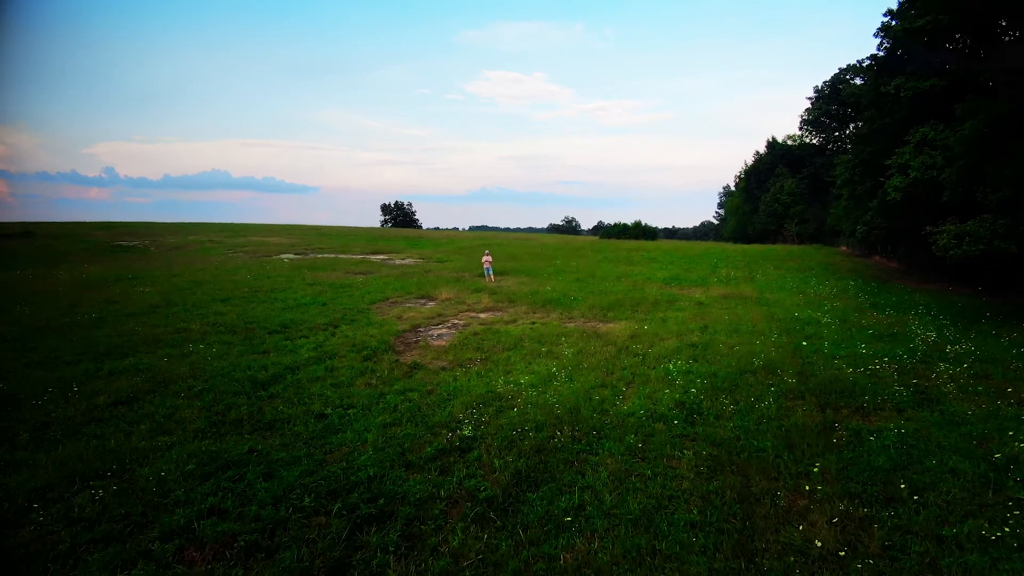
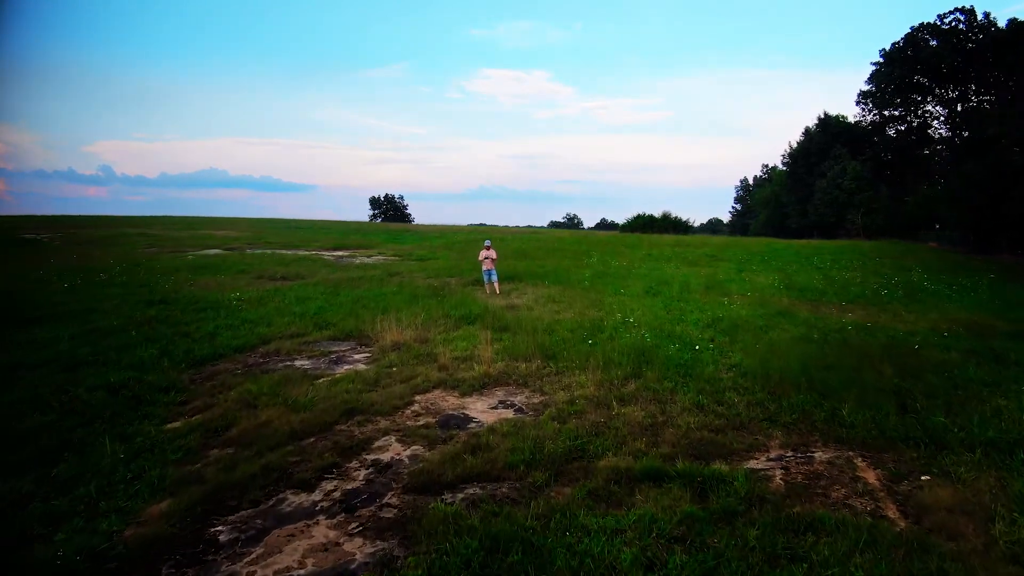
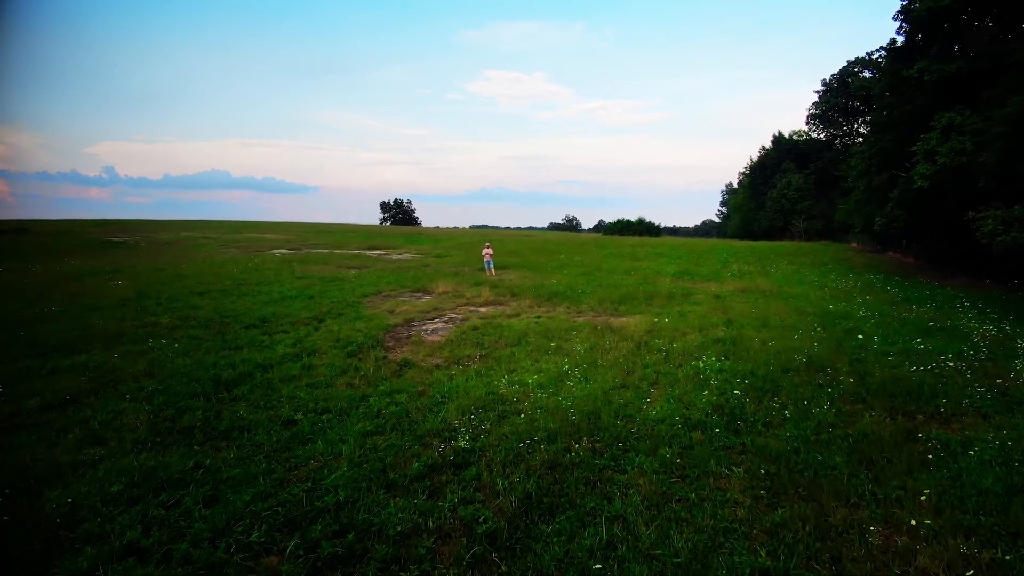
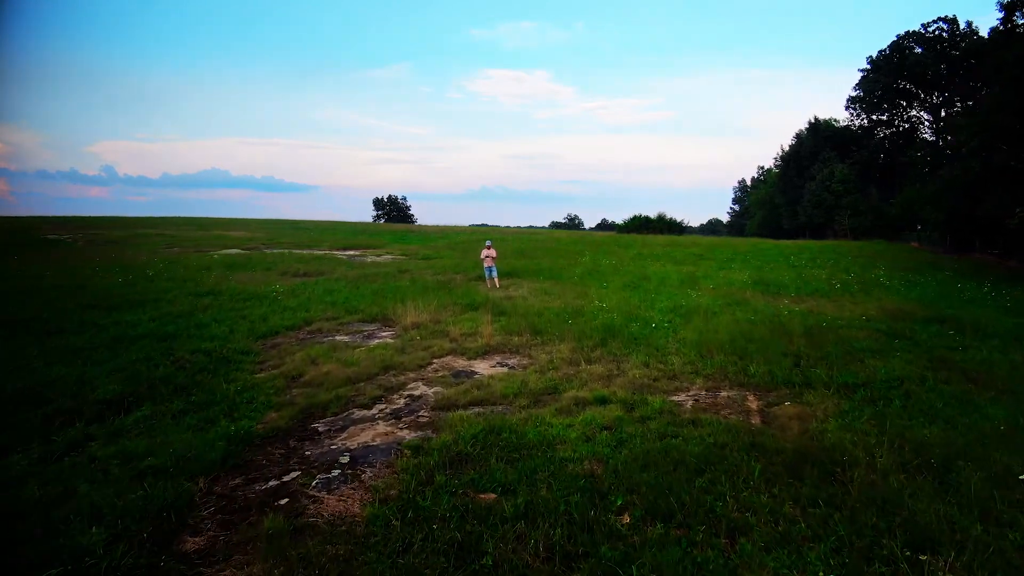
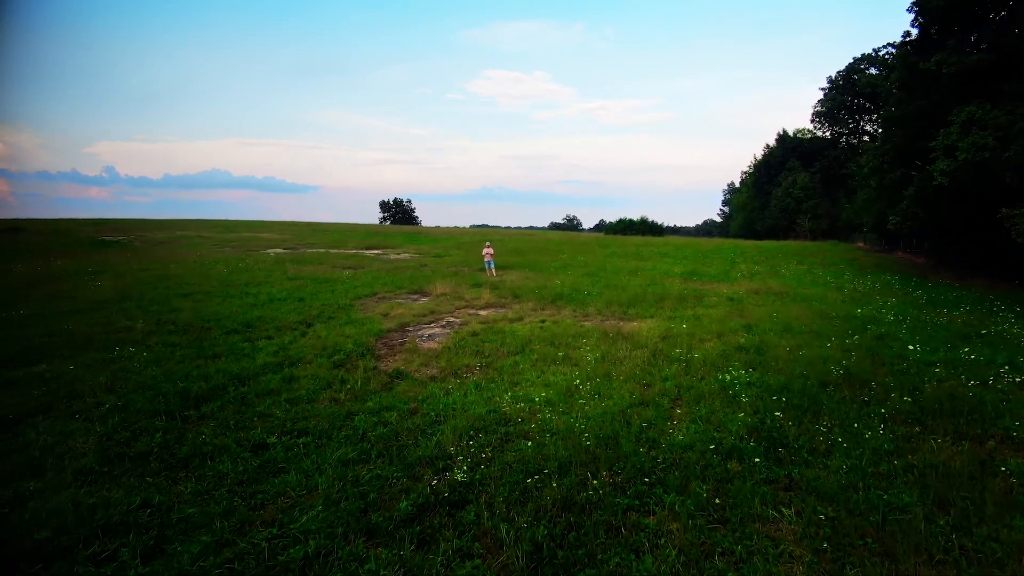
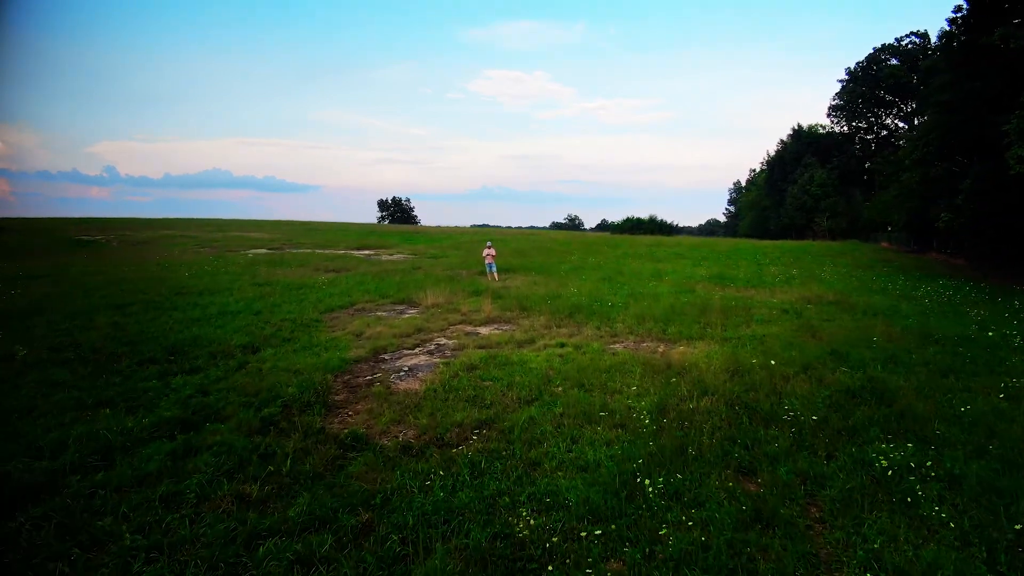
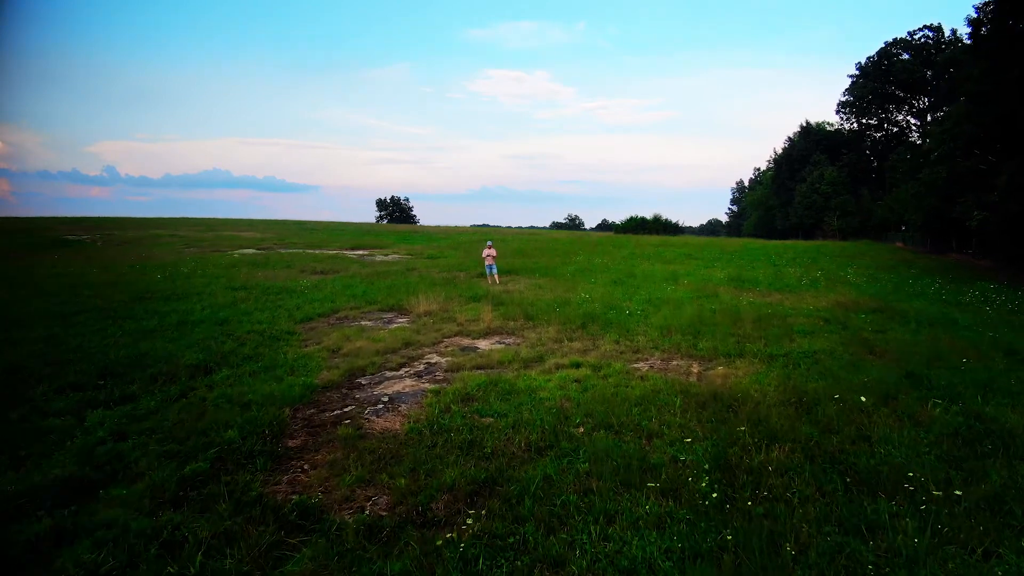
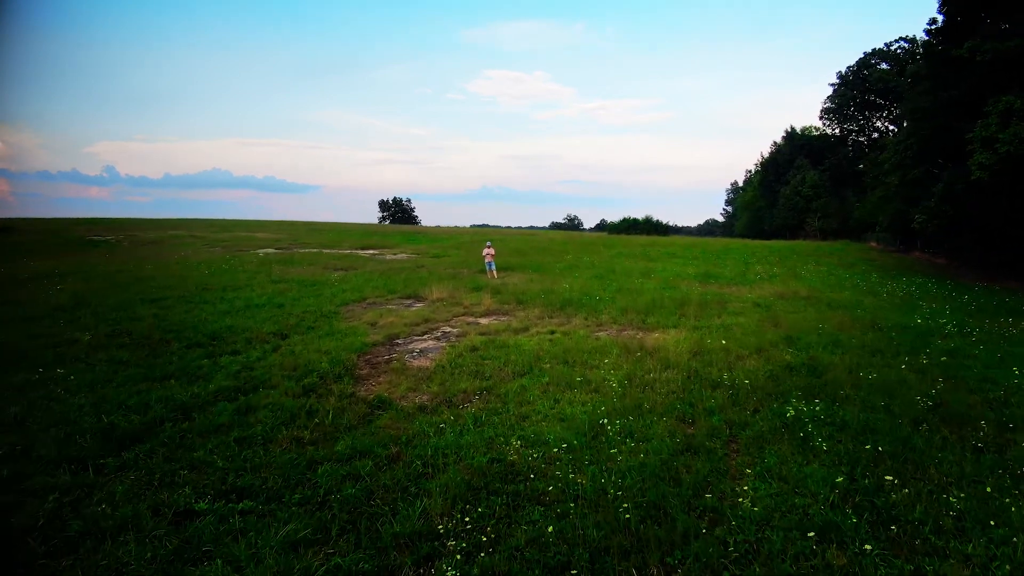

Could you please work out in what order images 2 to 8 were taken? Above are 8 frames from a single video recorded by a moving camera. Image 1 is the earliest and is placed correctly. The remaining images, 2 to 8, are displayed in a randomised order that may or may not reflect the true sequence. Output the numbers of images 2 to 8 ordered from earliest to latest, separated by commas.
3, 5, 8, 6, 7, 4, 2
